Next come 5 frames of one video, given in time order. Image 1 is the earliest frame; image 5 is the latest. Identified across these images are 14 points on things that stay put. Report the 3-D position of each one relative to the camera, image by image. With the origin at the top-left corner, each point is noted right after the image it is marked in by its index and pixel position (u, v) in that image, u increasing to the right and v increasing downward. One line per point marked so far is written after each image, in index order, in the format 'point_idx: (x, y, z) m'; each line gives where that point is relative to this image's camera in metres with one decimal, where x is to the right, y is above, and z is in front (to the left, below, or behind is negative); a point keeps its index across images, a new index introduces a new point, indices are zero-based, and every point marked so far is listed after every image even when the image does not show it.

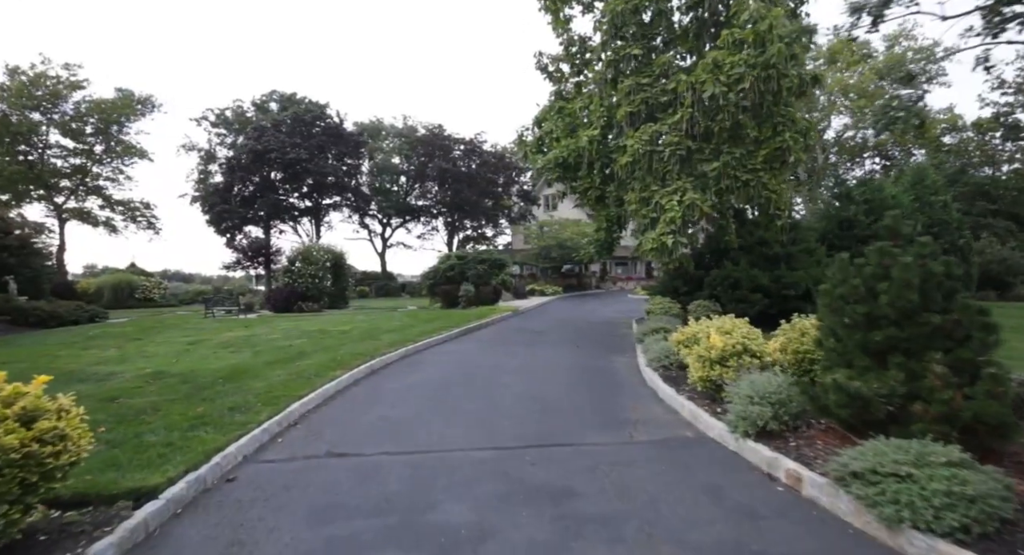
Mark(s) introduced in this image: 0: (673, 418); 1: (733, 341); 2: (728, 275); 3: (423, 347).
0: (+2.1, -1.9, +6.3) m
1: (+2.8, -0.8, +6.1) m
2: (+6.5, +0.1, +14.5) m
3: (-2.4, -1.9, +13.0) m
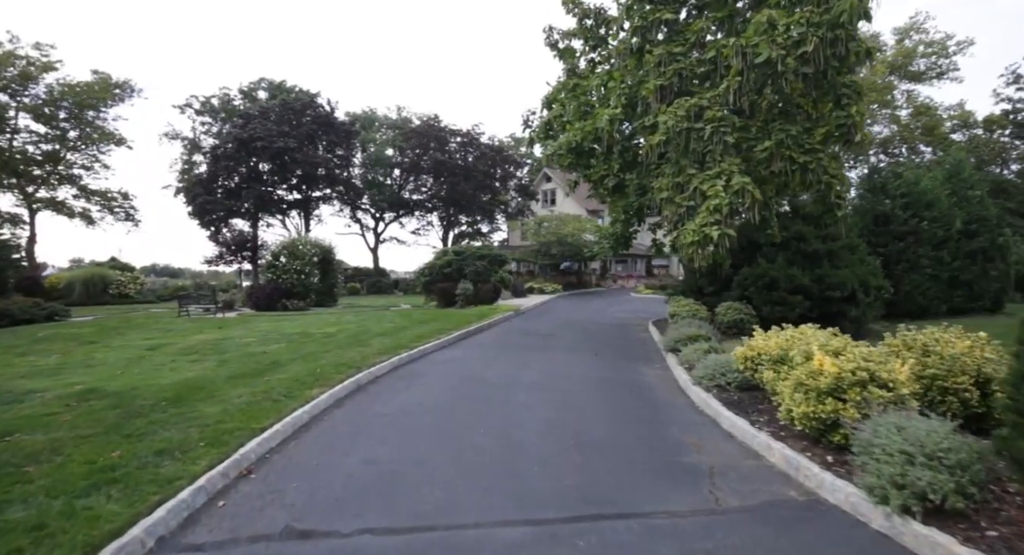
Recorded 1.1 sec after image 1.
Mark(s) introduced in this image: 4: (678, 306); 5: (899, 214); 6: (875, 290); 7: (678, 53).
0: (+2.4, -1.9, +4.7) m
1: (+3.1, -0.8, +4.4) m
2: (+6.8, +0.1, +12.9) m
3: (-2.2, -1.8, +11.3) m
4: (+4.7, -0.8, +13.6) m
5: (+13.3, +2.2, +16.5) m
6: (+9.9, -0.3, +13.0) m
7: (+3.9, +5.2, +11.2) m
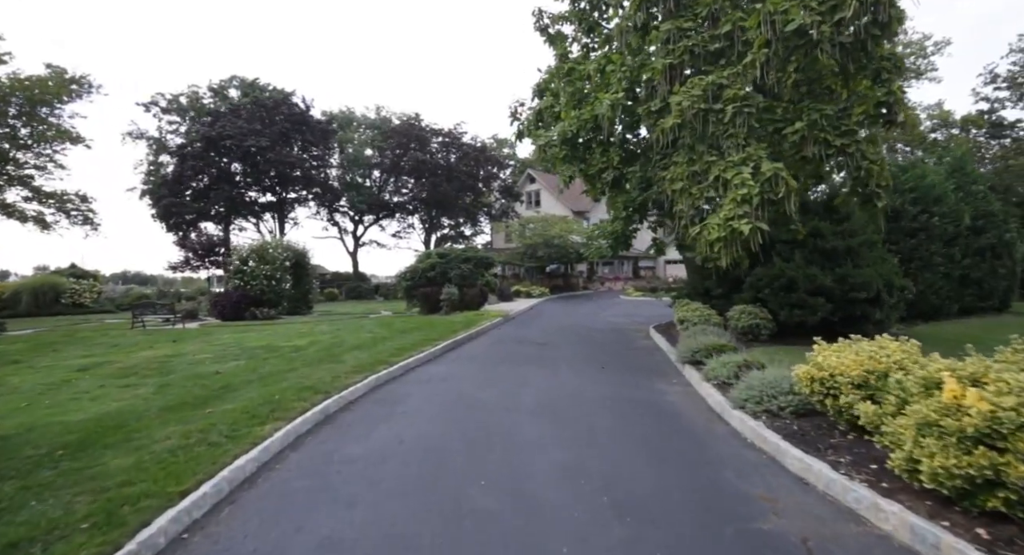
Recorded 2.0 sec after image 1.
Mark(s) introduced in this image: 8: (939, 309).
0: (+2.6, -1.9, +3.4) m
1: (+3.3, -0.8, +3.2) m
2: (+6.6, +0.1, +11.8) m
3: (-2.3, -1.9, +9.9) m
4: (+4.5, -0.9, +12.3) m
5: (+13.0, +2.2, +15.6) m
6: (+9.7, -0.3, +12.0) m
7: (+3.7, +5.2, +10.0) m
8: (+14.7, -1.1, +16.5) m
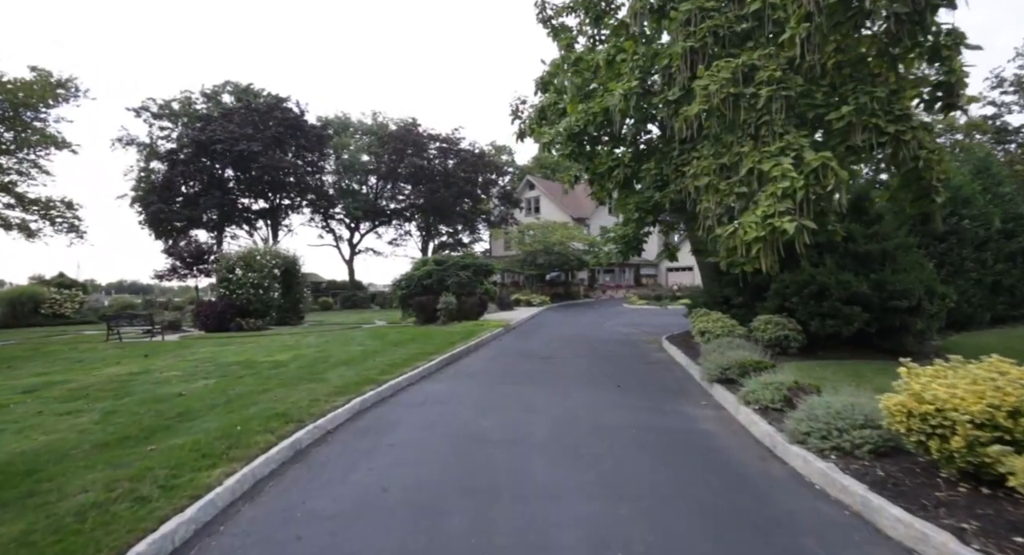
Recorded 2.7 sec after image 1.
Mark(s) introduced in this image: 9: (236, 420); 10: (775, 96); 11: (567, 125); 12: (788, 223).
0: (+2.7, -1.9, +2.3) m
1: (+3.4, -0.8, +2.1) m
2: (+6.6, -0.1, +10.7) m
3: (-2.2, -2.1, +8.7) m
4: (+4.6, -1.0, +11.2) m
5: (+13.0, +2.0, +14.6) m
6: (+9.8, -0.5, +11.0) m
7: (+3.7, +5.1, +9.0) m
8: (+14.7, -1.3, +15.4) m
9: (-3.6, -1.9, +6.3) m
10: (+4.1, +2.8, +7.4) m
11: (+1.4, +3.8, +12.0) m
12: (+3.8, +0.7, +6.6) m
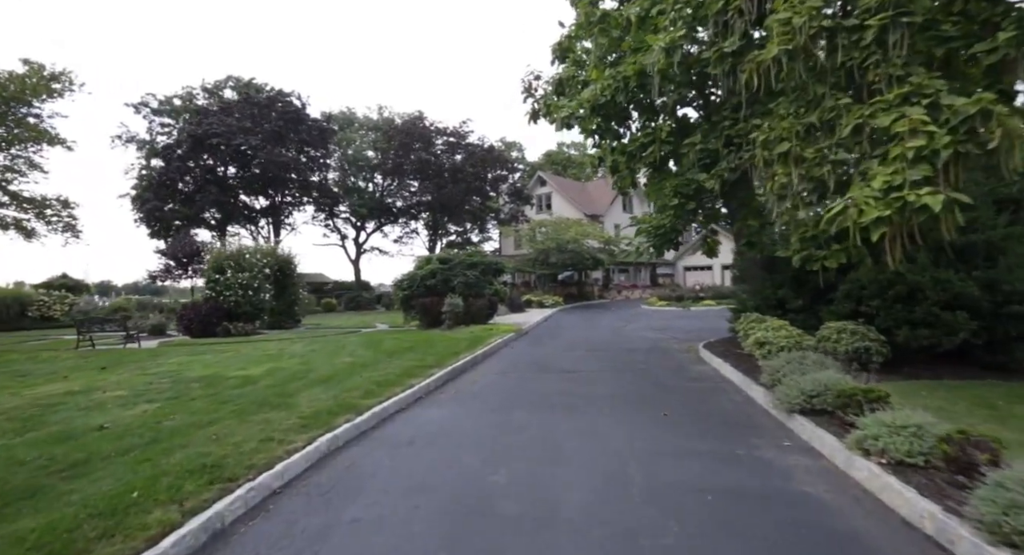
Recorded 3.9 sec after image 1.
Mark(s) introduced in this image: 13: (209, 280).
0: (+2.8, -1.9, +0.3) m
1: (+3.5, -0.8, +0.1) m
2: (+6.9, 0.0, +8.7) m
3: (-2.0, -2.1, +6.8) m
4: (+4.8, -1.0, +9.2) m
5: (+13.3, +2.1, +12.4) m
6: (+10.1, -0.4, +8.8) m
7: (+4.0, +5.1, +7.0) m
8: (+15.1, -1.2, +13.2) m
9: (-3.4, -1.9, +4.4) m
10: (+4.2, +2.8, +5.4) m
11: (+1.7, +3.9, +10.1) m
12: (+4.0, +0.8, +4.6) m
13: (-12.2, -0.1, +19.4) m
